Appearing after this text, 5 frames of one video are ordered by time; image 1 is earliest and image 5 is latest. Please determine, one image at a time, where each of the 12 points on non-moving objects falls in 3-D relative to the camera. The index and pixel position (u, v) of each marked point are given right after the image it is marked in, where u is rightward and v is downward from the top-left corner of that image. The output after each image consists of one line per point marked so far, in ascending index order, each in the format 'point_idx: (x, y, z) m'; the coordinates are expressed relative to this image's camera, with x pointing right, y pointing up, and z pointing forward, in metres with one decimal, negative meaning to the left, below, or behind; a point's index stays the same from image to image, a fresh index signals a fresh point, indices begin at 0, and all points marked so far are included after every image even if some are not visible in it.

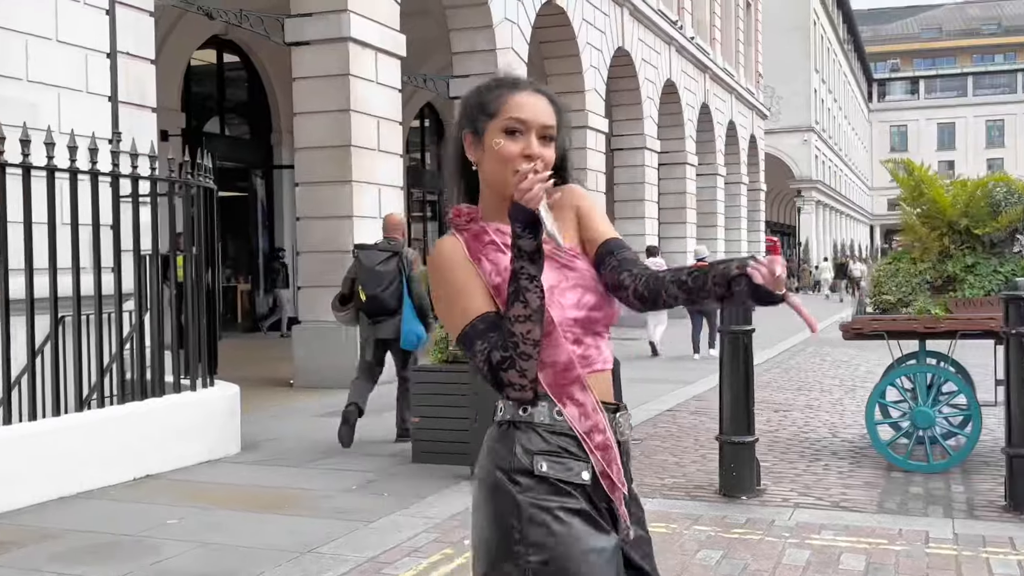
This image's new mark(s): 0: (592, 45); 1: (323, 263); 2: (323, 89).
0: (+1.0, +3.0, +13.4) m
1: (-1.3, +0.2, +7.4) m
2: (-1.3, +1.4, +7.3) m
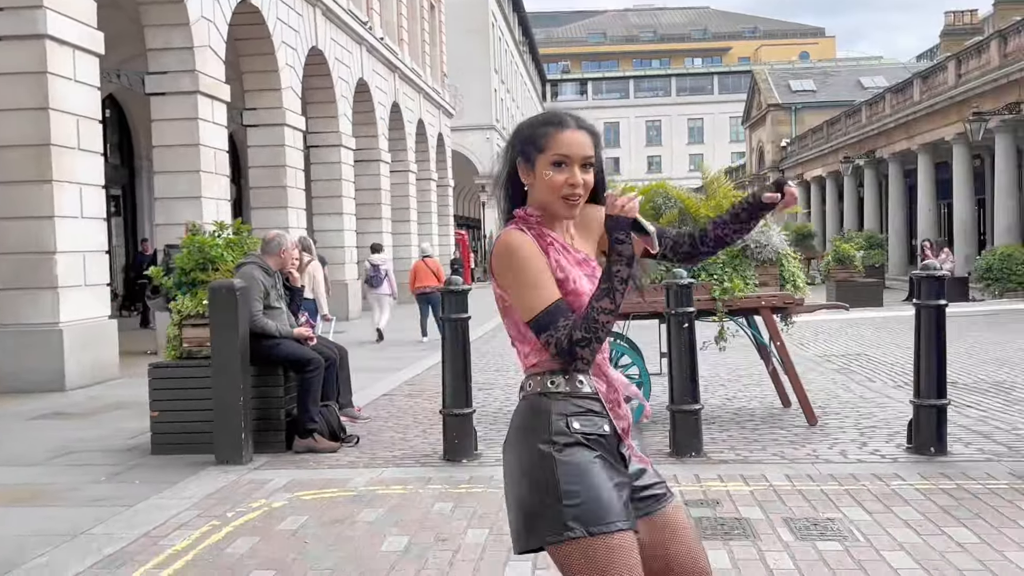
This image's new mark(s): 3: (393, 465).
0: (-2.9, +3.1, +13.7) m
1: (-3.3, +0.2, +7.3) m
2: (-3.3, +1.3, +7.2) m
3: (-0.5, -0.9, +5.0) m
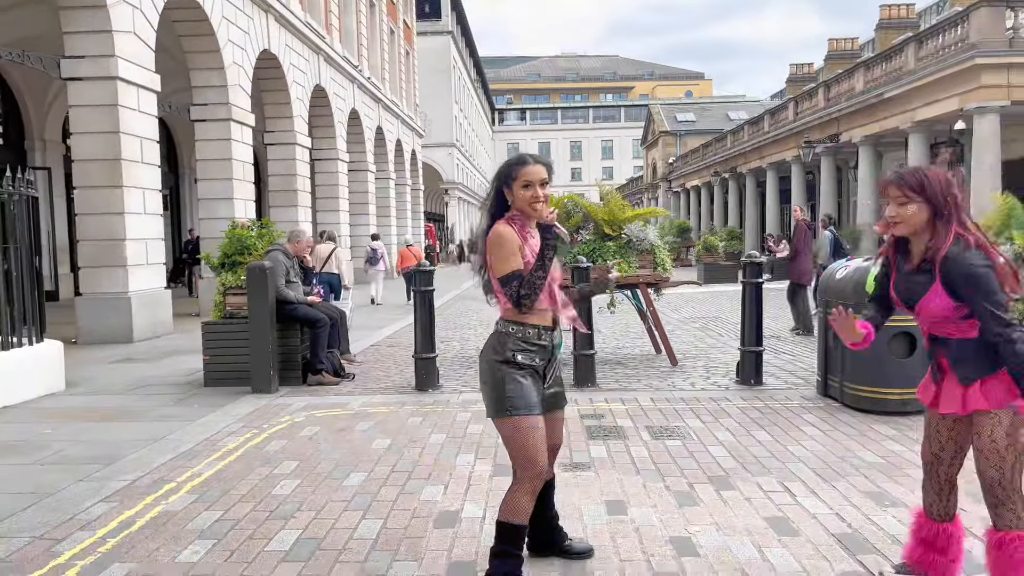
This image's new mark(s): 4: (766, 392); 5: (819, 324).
0: (-3.5, +3.2, +15.6) m
1: (-3.7, +0.3, +9.1) m
2: (-3.7, +1.5, +9.1) m
3: (-0.9, -0.8, +7.0) m
4: (+1.8, -0.7, +7.5) m
5: (+2.1, -0.2, +7.4) m
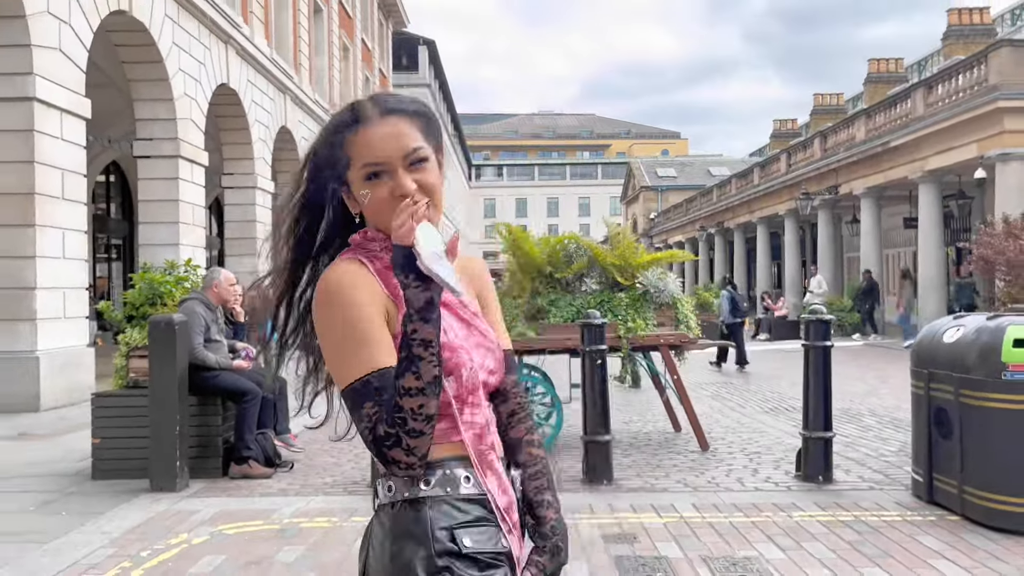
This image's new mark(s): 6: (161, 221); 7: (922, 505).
0: (-3.7, +2.5, +13.7) m
1: (-3.8, -0.1, +7.1) m
2: (-3.8, +1.1, +7.1) m
3: (-0.9, -1.1, +5.0) m
4: (+1.7, -1.1, +5.6) m
5: (+2.1, -0.6, +5.5) m
6: (-5.1, +1.0, +15.7) m
7: (+2.0, -1.1, +5.4) m
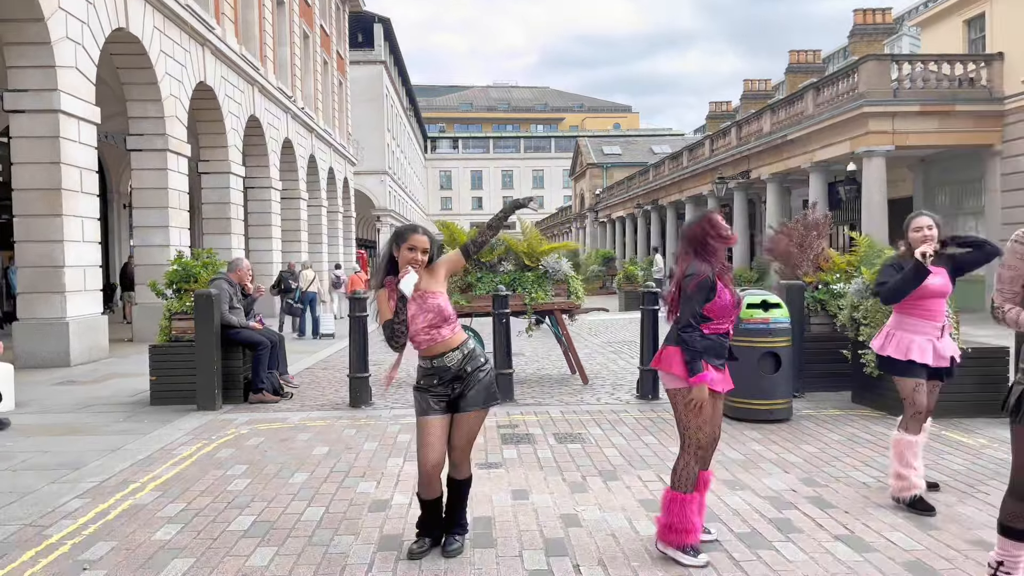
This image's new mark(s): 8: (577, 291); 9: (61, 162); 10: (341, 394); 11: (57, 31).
0: (-4.6, +2.8, +16.3) m
1: (-4.4, +0.1, +9.8) m
2: (-4.4, +1.3, +9.8) m
3: (-1.4, -1.0, +7.8) m
4: (+1.2, -0.9, +8.5) m
5: (+1.5, -0.5, +8.4) m
6: (-6.1, +1.4, +18.3) m
7: (+1.5, -0.9, +8.3) m
8: (+0.6, 0.0, +10.5) m
9: (-5.7, +1.6, +13.6) m
10: (-1.5, -0.9, +9.5) m
11: (-5.8, +3.2, +13.7) m
